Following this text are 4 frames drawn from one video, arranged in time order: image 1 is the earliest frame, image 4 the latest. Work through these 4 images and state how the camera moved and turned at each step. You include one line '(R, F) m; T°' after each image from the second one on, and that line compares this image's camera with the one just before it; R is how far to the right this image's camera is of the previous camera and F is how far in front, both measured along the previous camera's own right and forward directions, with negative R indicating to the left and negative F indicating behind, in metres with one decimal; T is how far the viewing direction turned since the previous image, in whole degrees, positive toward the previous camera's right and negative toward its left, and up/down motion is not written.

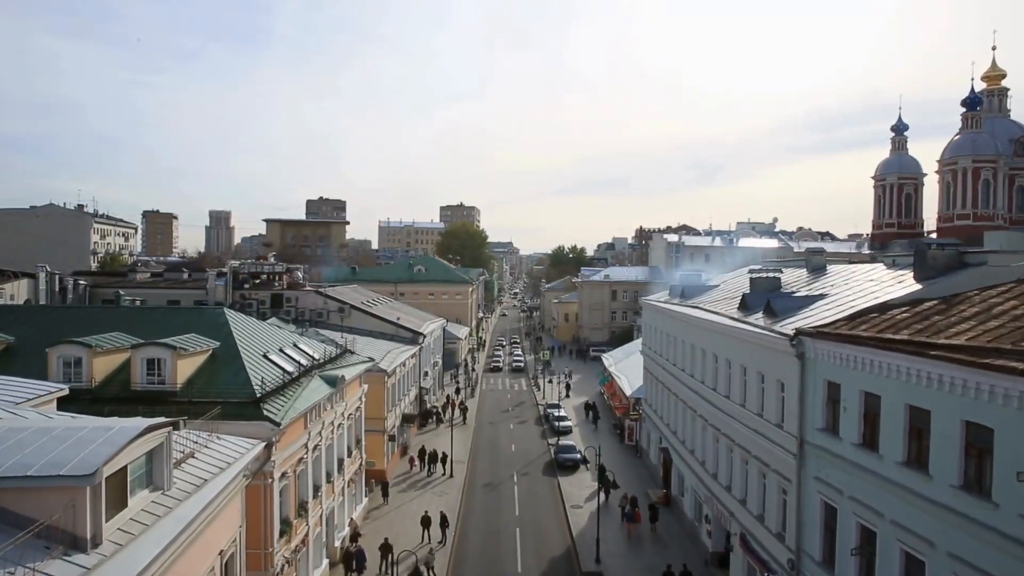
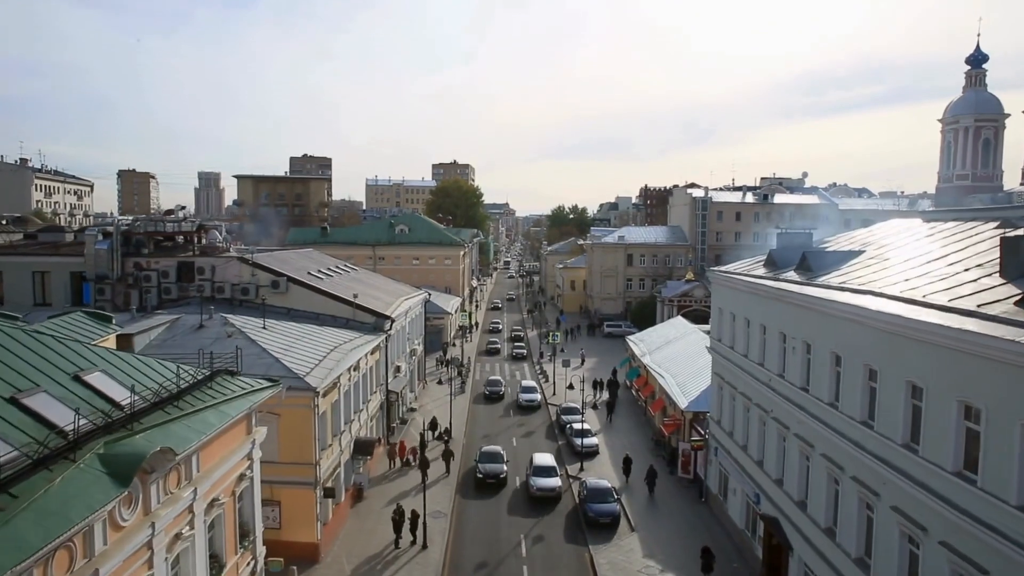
(-0.3, +12.4) m; 0°
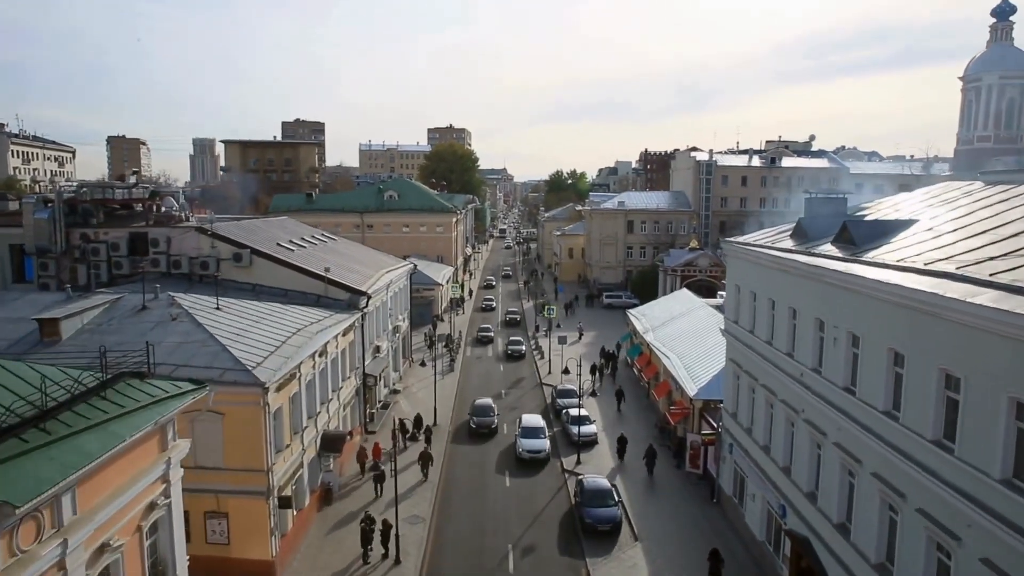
(+0.4, +3.1) m; 0°
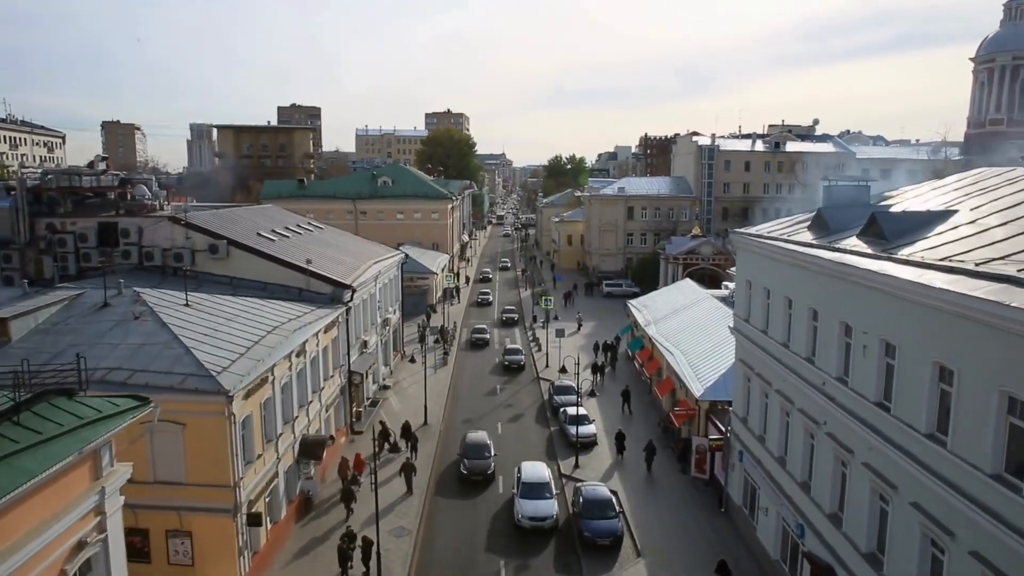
(+0.2, +1.7) m; 0°
